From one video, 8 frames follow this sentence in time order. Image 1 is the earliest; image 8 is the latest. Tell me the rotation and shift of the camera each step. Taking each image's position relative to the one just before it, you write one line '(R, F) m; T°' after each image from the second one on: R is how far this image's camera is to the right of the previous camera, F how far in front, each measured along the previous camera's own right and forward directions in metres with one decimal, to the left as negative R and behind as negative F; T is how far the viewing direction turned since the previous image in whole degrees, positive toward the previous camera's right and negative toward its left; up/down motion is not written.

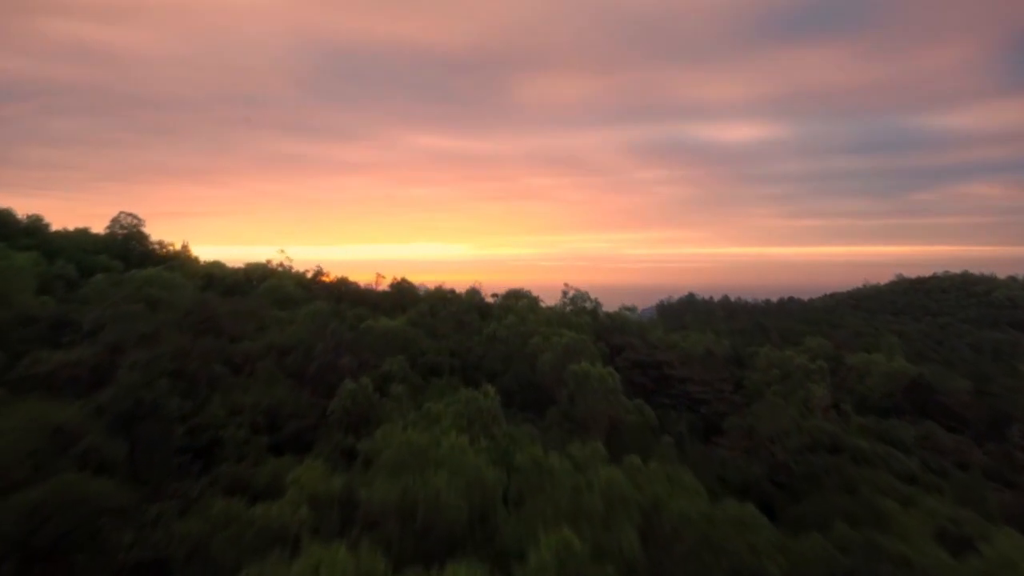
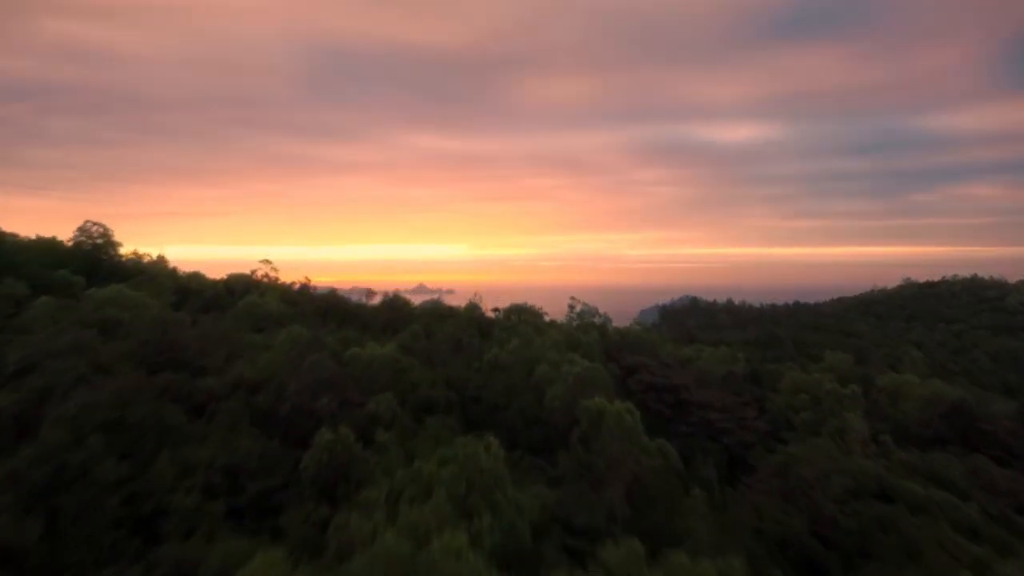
(-0.1, +1.3) m; 0°
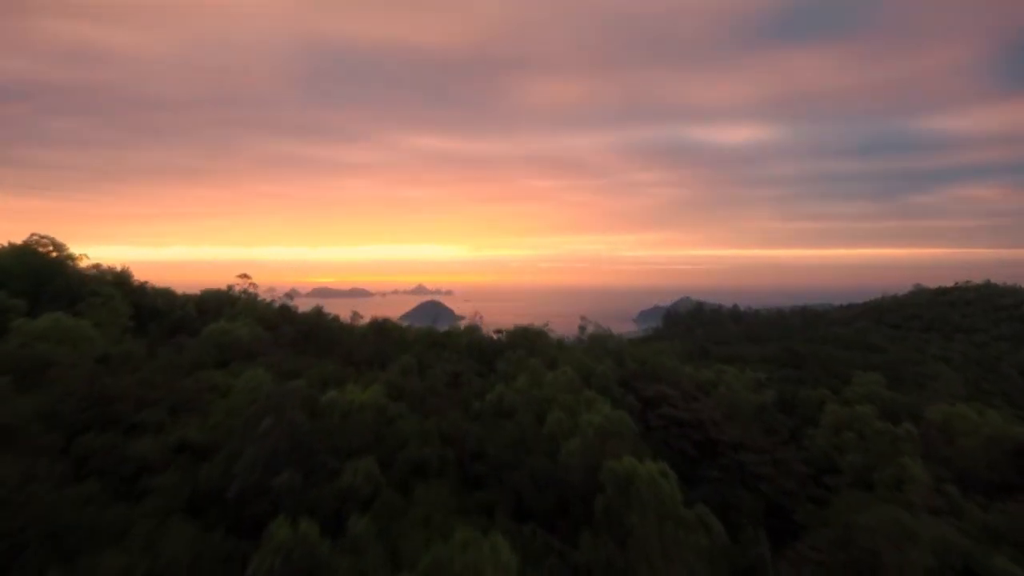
(-0.1, +1.6) m; 0°
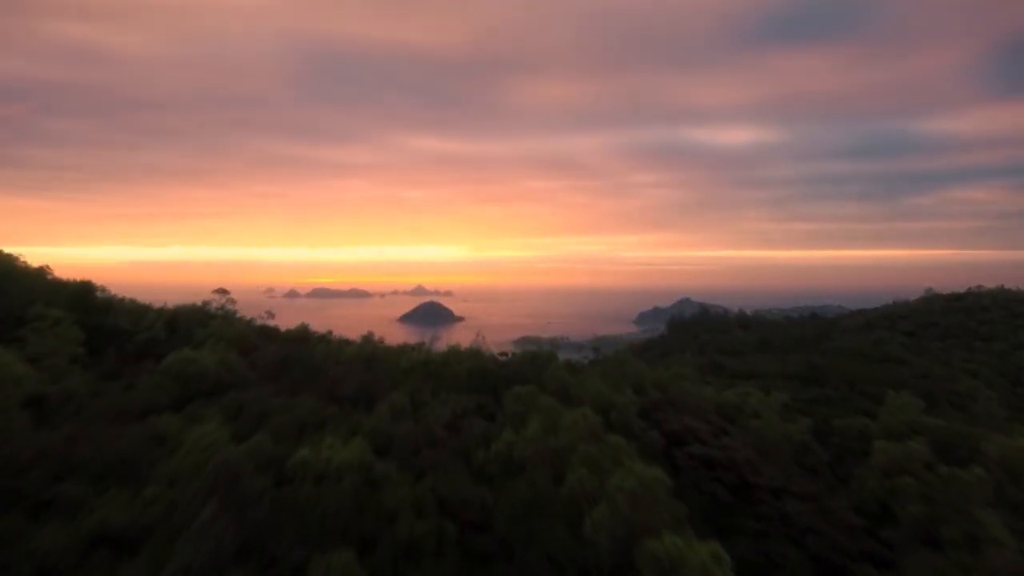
(-0.1, +1.5) m; 0°
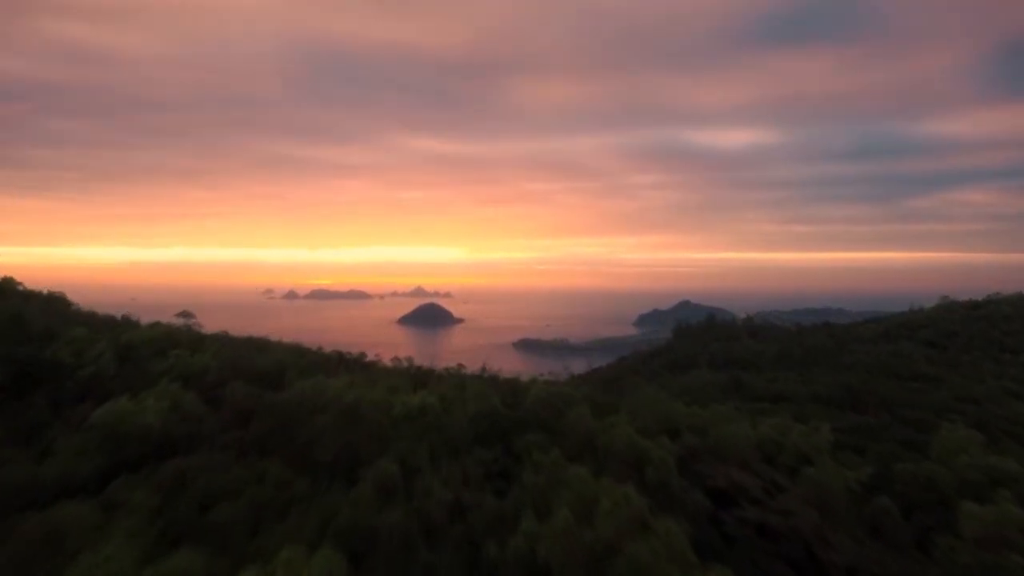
(-0.2, +1.9) m; 0°
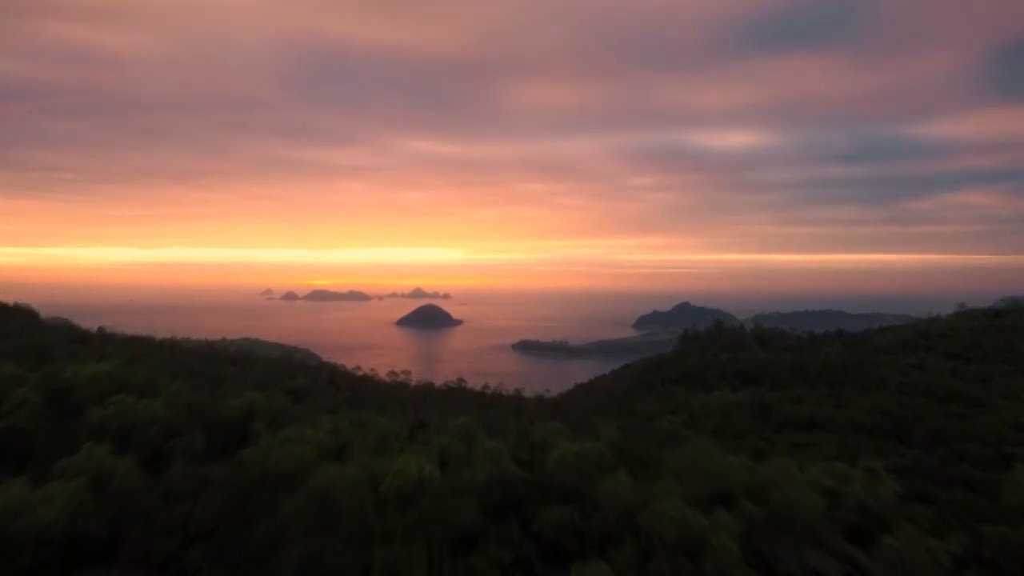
(-0.2, +1.9) m; 0°
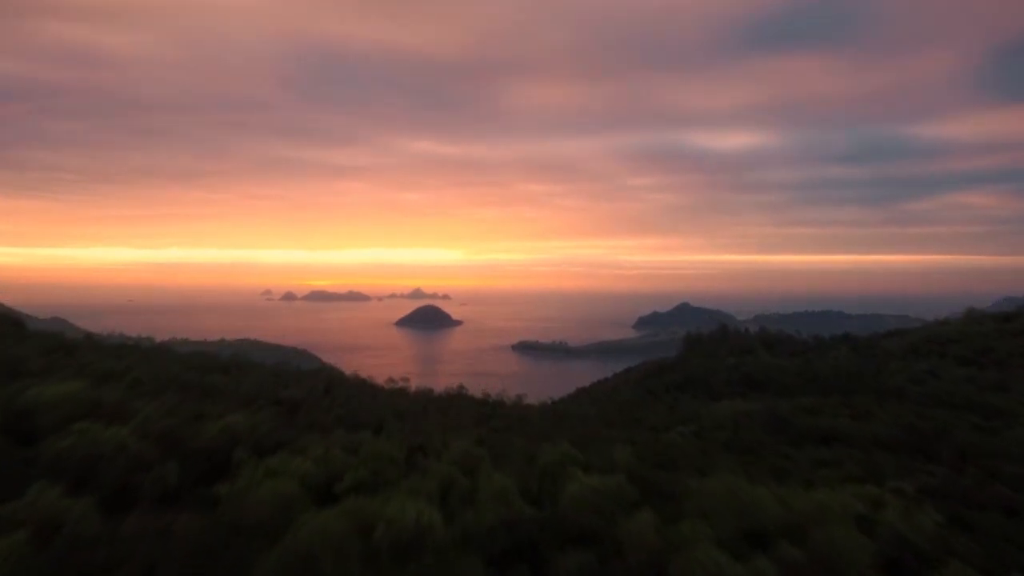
(-0.1, +0.9) m; 0°
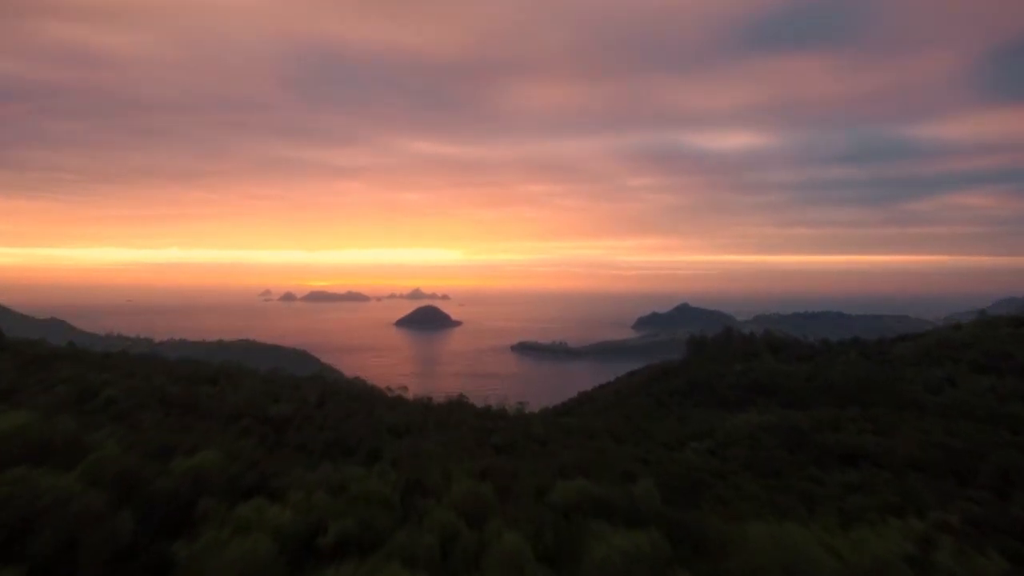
(-0.1, +1.2) m; 0°
